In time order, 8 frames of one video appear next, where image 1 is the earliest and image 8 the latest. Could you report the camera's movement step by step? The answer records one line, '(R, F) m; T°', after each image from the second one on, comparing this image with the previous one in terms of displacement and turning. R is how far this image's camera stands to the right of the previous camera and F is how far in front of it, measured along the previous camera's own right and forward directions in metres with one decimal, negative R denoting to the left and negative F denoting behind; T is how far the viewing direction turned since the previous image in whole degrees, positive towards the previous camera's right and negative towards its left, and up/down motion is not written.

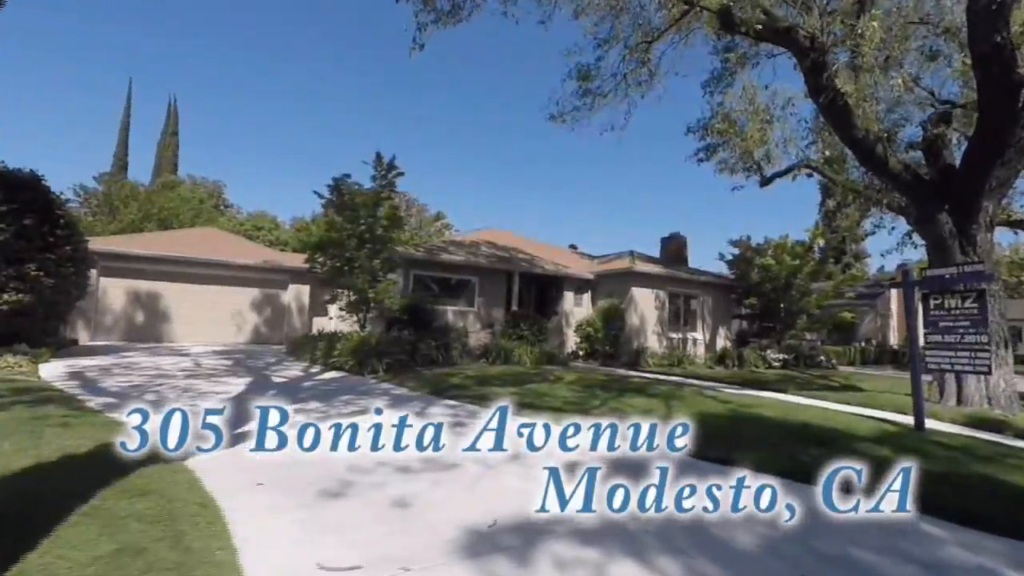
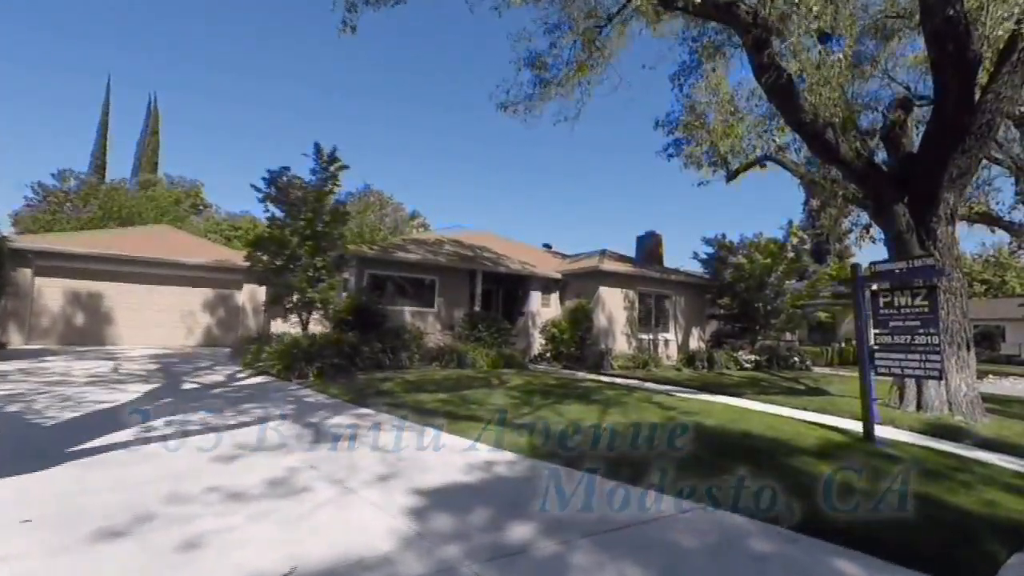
(+1.4, +0.8) m; +1°
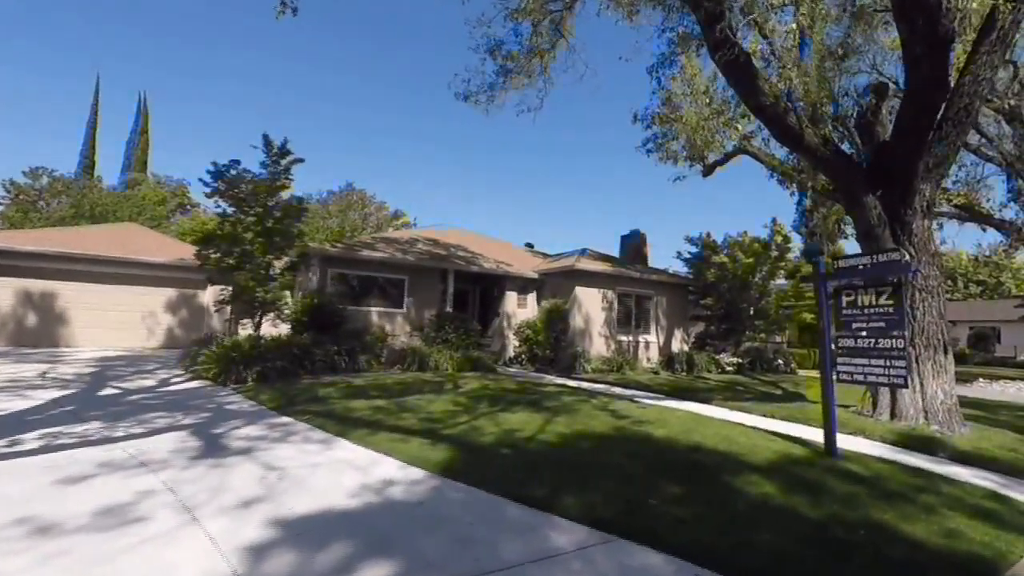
(+1.1, +0.7) m; 0°
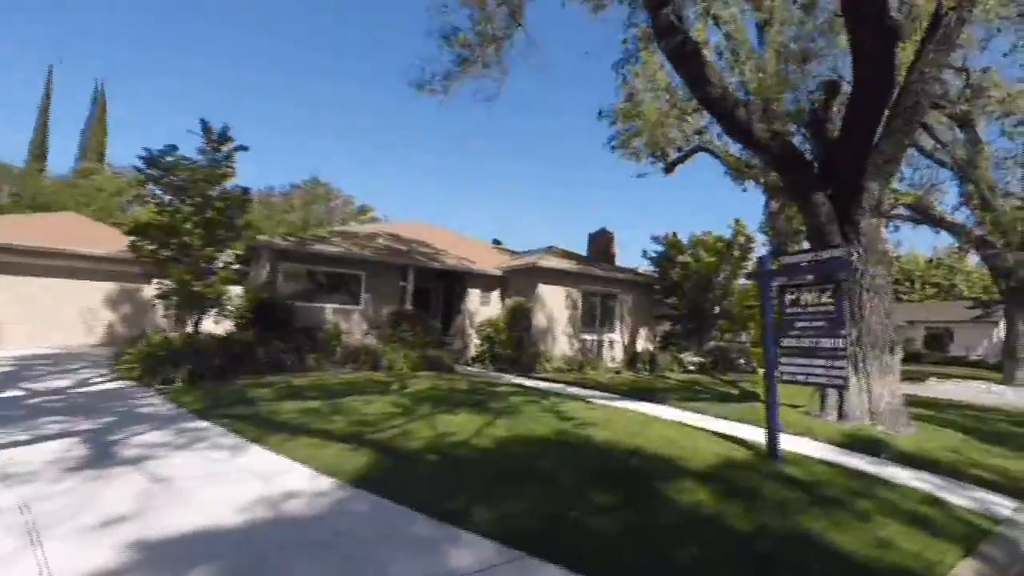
(+0.6, +0.4) m; +3°
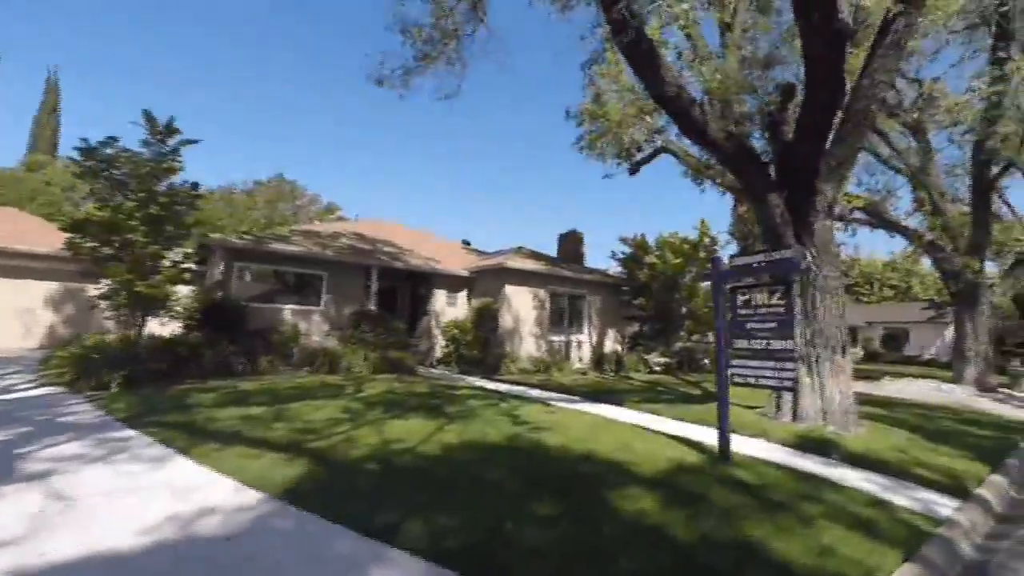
(+0.4, +0.2) m; +3°
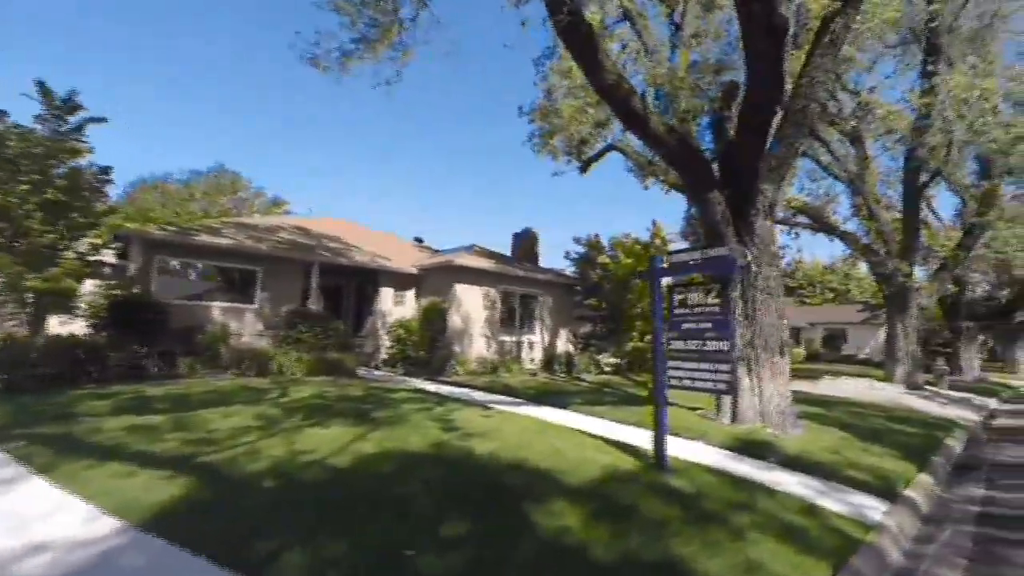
(+0.5, +0.5) m; +5°
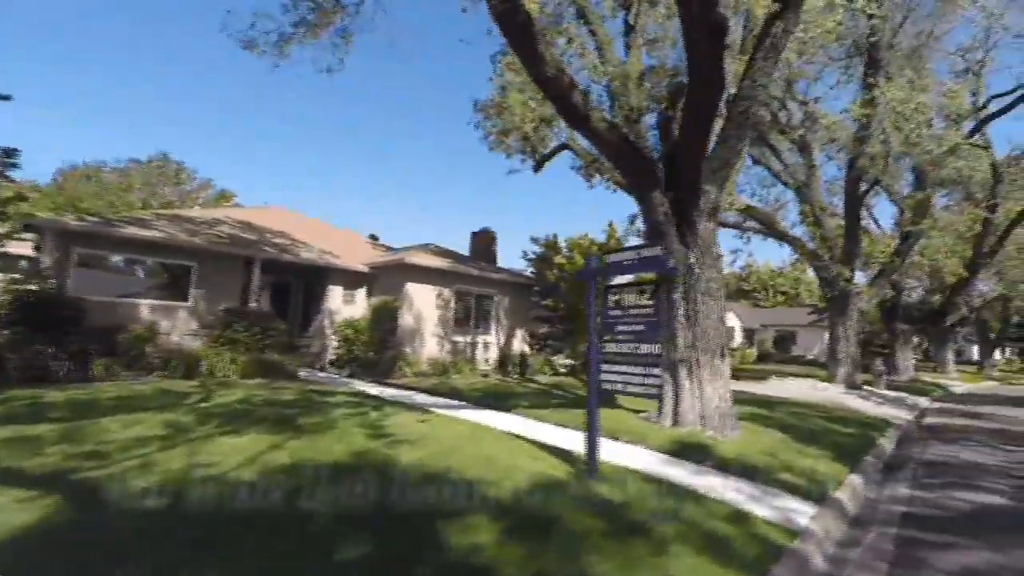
(+0.5, +0.3) m; +4°
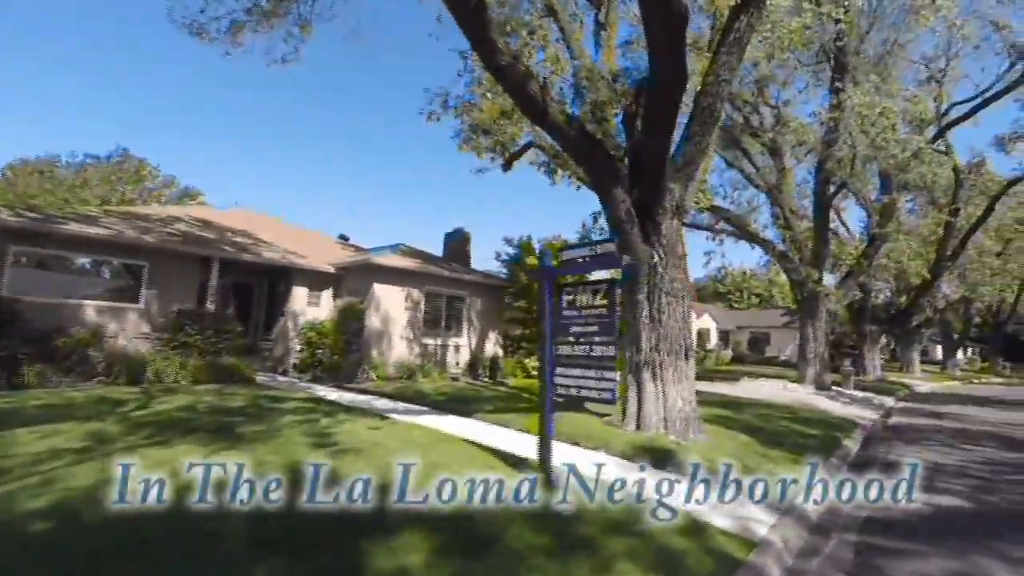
(+0.4, +0.3) m; +2°
